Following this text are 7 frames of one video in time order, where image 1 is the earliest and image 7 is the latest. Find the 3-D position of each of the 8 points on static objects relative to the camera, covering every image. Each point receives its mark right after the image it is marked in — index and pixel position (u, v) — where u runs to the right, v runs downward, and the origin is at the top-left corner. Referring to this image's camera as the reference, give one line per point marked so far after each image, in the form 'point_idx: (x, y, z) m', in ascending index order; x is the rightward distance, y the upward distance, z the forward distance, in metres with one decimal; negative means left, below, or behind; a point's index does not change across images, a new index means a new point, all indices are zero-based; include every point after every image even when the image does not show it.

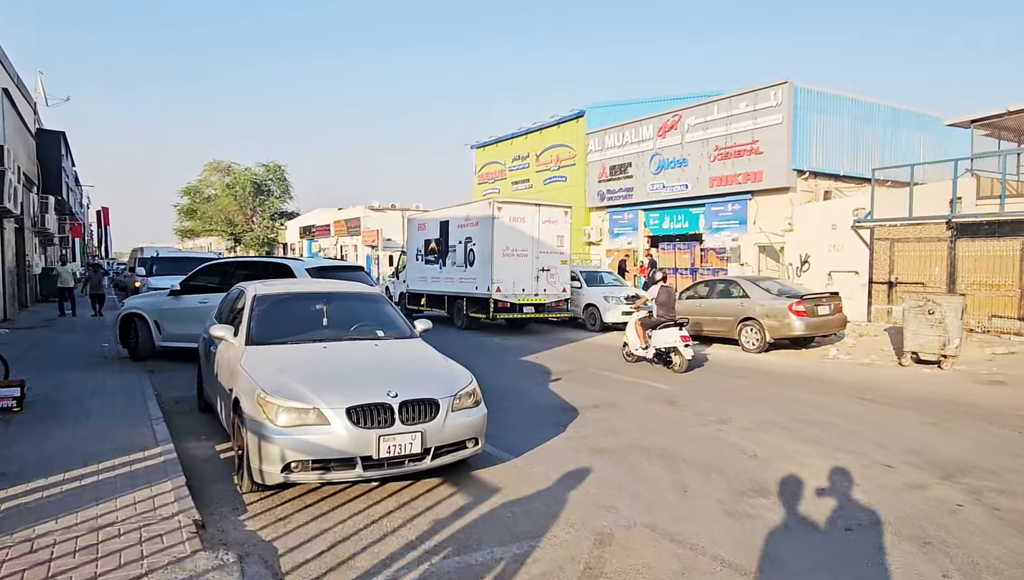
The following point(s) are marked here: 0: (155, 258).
0: (-9.2, +0.8, +17.2) m
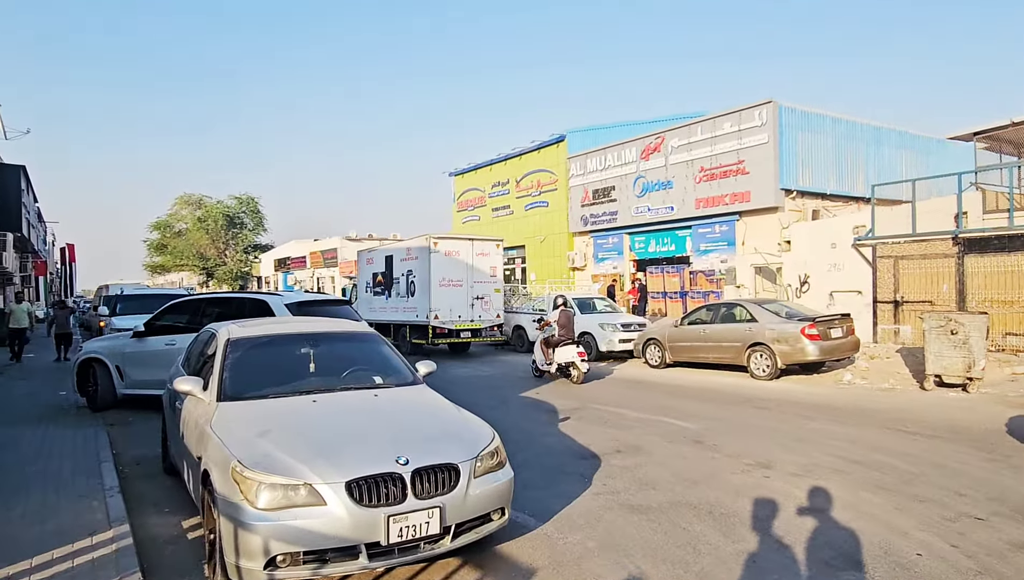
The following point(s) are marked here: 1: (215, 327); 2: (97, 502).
0: (-9.4, -0.2, +16.0) m
1: (-2.6, -0.3, +5.9) m
2: (-3.3, -1.7, +5.3) m
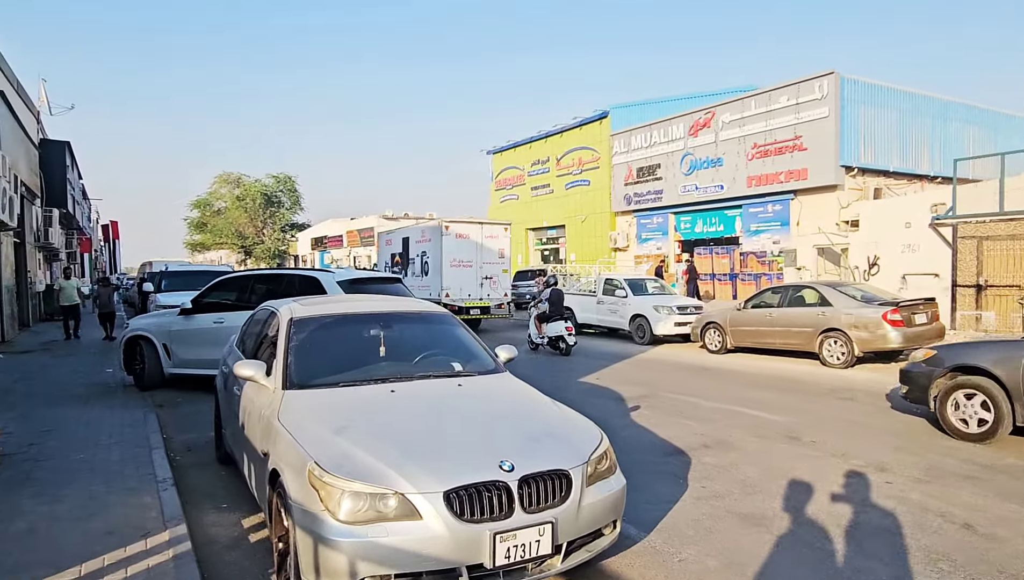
0: (-8.2, +0.4, +15.8) m
1: (-1.9, -0.1, +5.4) m
2: (-2.6, -1.5, +4.8) m
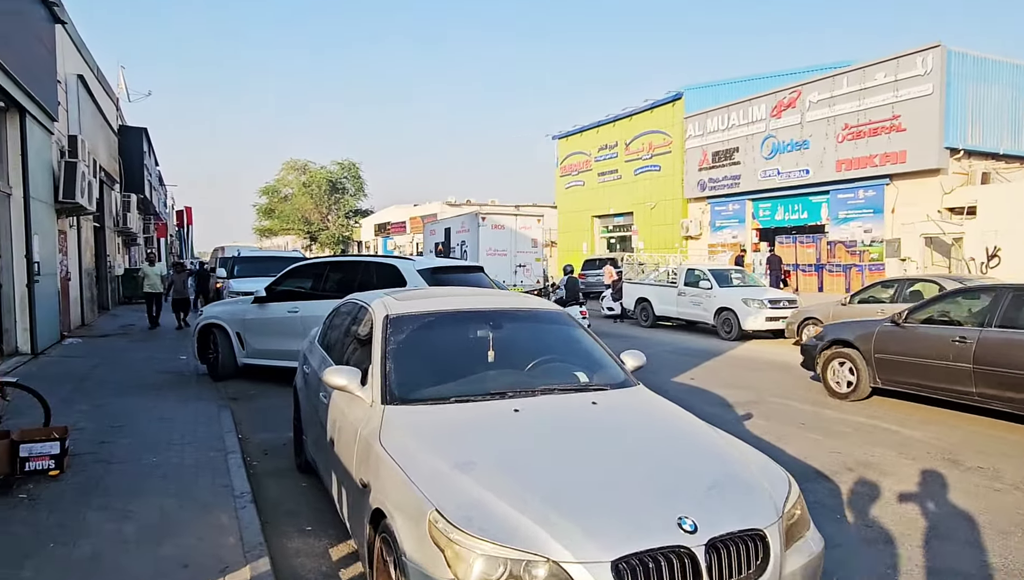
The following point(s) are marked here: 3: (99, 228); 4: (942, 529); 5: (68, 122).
0: (-6.4, +0.7, +15.6) m
1: (-1.0, -0.1, +4.7) m
2: (-1.8, -1.4, +4.2) m
3: (-12.2, +1.8, +19.6) m
4: (+2.9, -1.6, +4.4) m
5: (-9.9, +3.7, +14.7) m
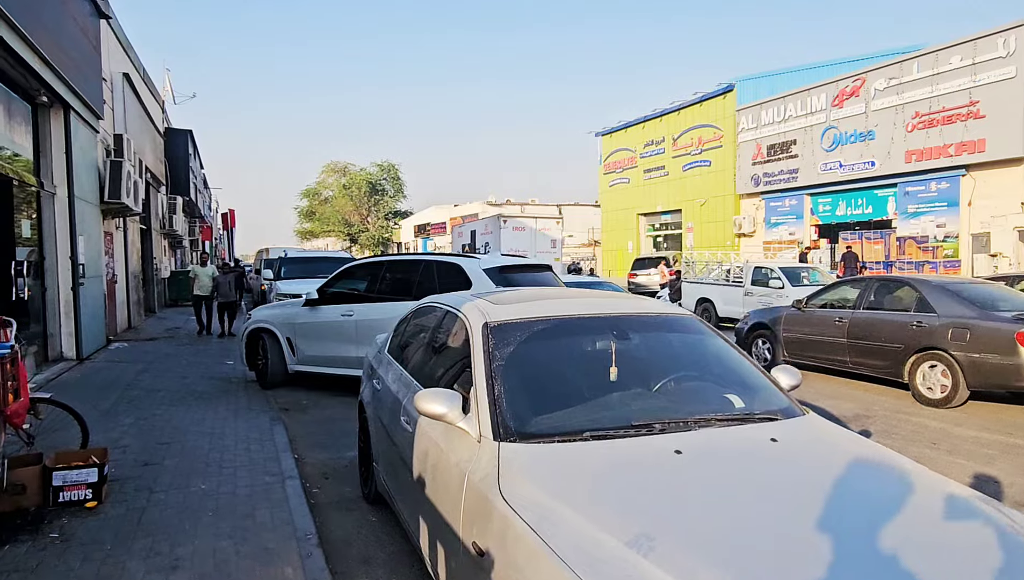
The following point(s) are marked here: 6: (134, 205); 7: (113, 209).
0: (-5.2, +0.7, +15.1) m
1: (-0.4, -0.1, +3.9) m
2: (-1.2, -1.4, +3.5) m
3: (-10.7, +1.7, +19.4) m
4: (+3.5, -1.6, +3.4) m
5: (-8.6, +3.7, +14.4) m
6: (-7.9, +1.8, +13.9) m
7: (-8.1, +1.6, +13.5) m
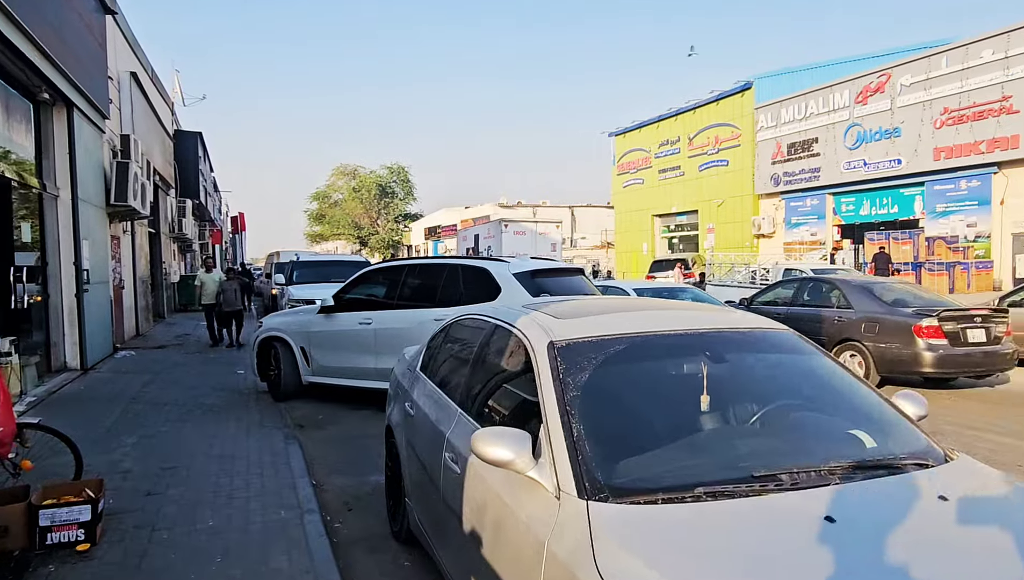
0: (-4.7, +0.6, +14.6) m
1: (-0.1, -0.1, +3.3) m
2: (-0.9, -1.5, +2.9) m
3: (-10.2, +1.6, +19.0) m
4: (+3.8, -1.6, +2.8) m
5: (-8.2, +3.5, +14.0) m
6: (-7.4, +1.7, +13.4) m
7: (-7.7, +1.5, +13.0) m
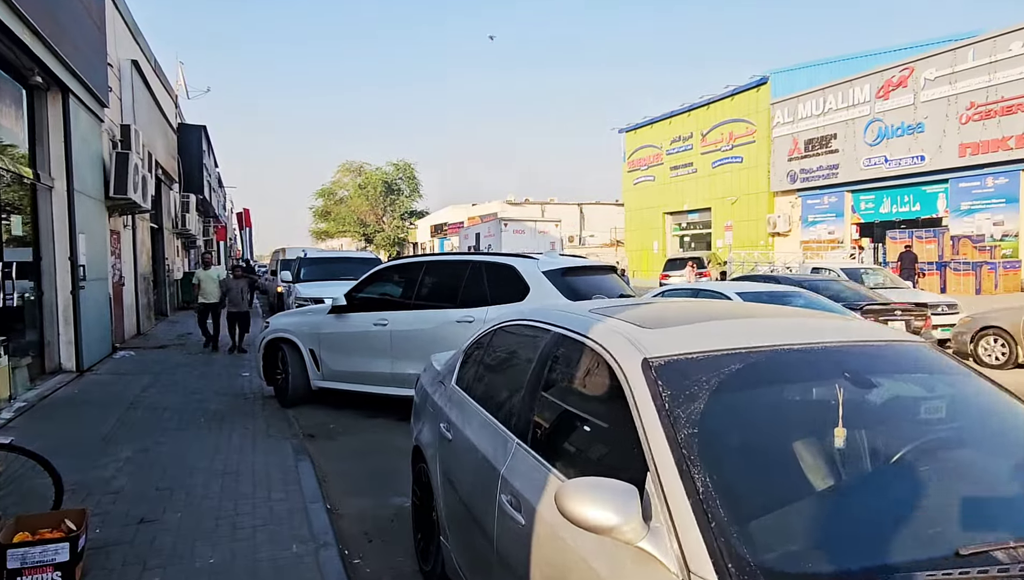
0: (-4.4, +0.6, +14.0) m
1: (+0.2, -0.1, +2.7) m
2: (-0.6, -1.5, +2.3) m
3: (-9.9, +1.7, +18.4) m
4: (+4.1, -1.6, +2.2) m
5: (-7.9, +3.6, +13.4) m
6: (-7.1, +1.7, +12.8) m
7: (-7.3, +1.6, +12.5) m
